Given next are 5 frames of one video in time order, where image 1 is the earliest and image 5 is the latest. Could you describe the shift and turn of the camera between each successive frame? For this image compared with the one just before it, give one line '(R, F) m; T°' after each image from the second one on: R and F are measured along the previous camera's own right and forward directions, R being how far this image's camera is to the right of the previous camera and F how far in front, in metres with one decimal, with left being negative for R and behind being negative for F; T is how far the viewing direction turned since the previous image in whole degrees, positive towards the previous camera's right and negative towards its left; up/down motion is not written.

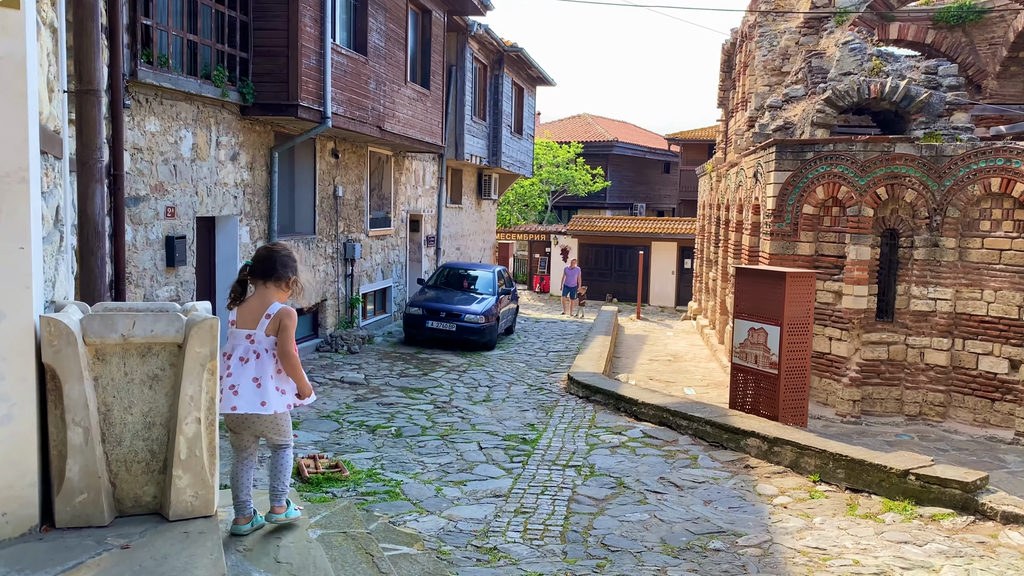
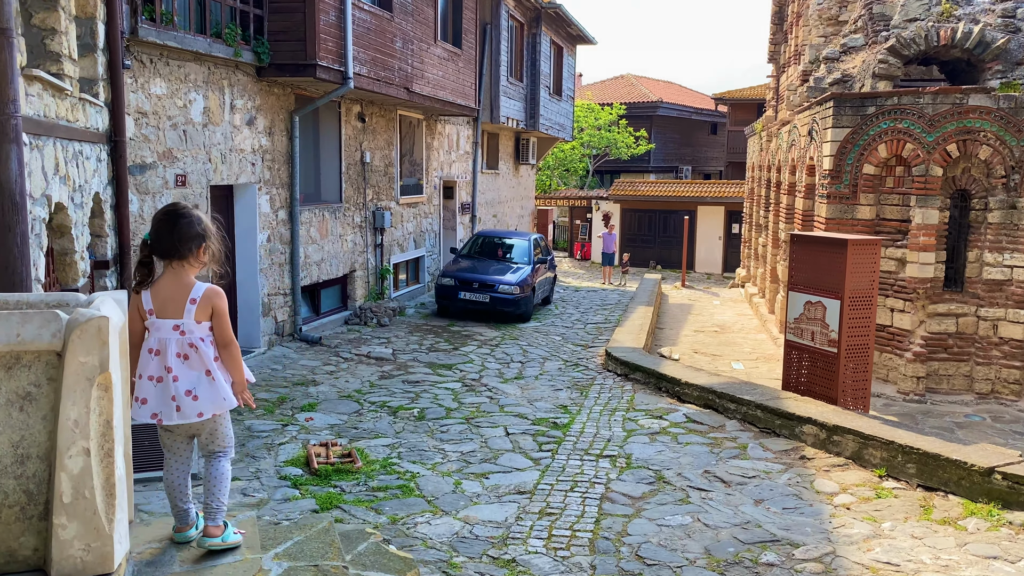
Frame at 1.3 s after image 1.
(+0.1, +0.7) m; -3°
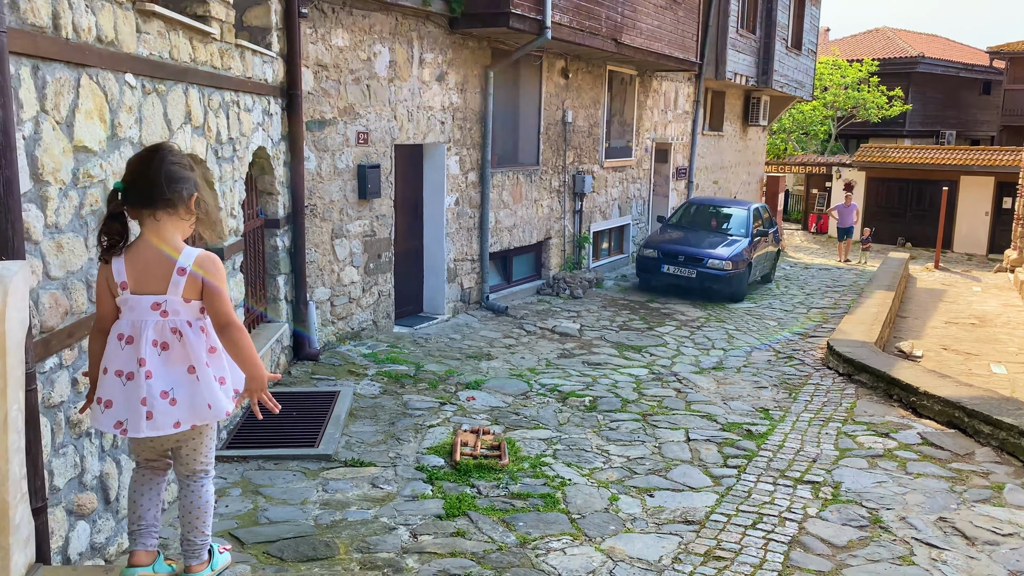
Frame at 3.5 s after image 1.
(+0.3, +1.0) m; -15°
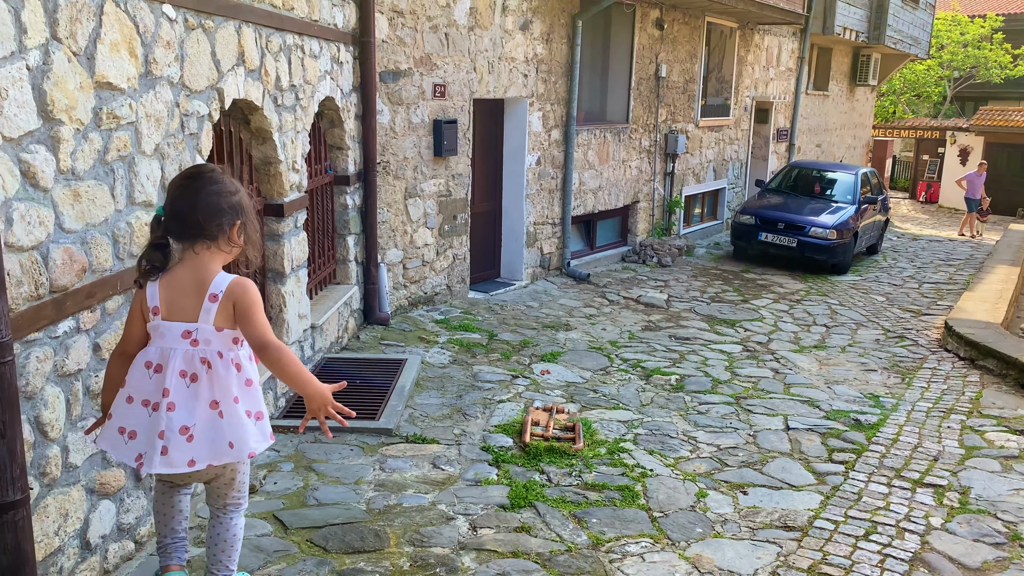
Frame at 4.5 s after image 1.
(0.0, +0.5) m; -6°
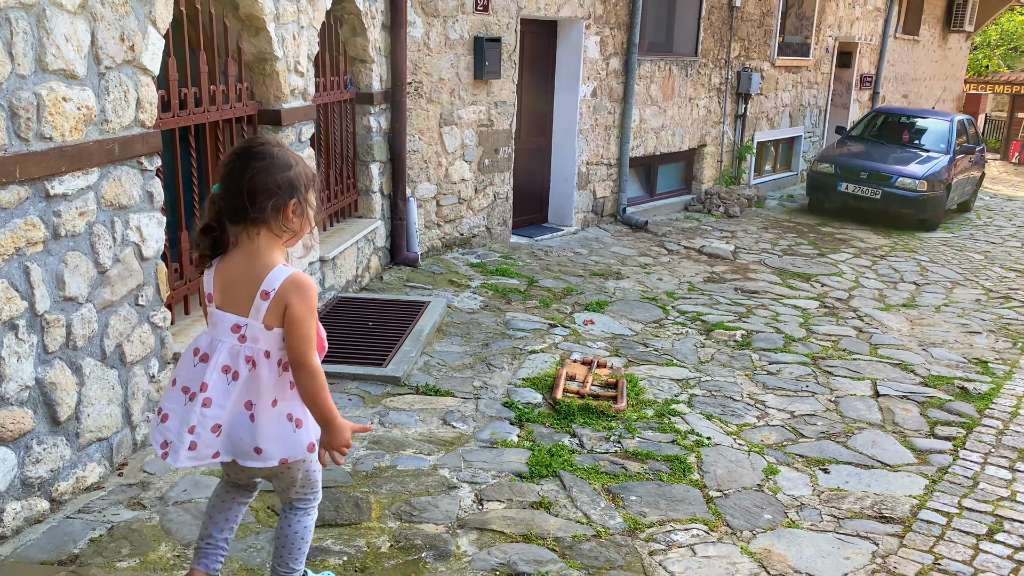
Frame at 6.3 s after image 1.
(+0.1, +0.8) m; -4°
